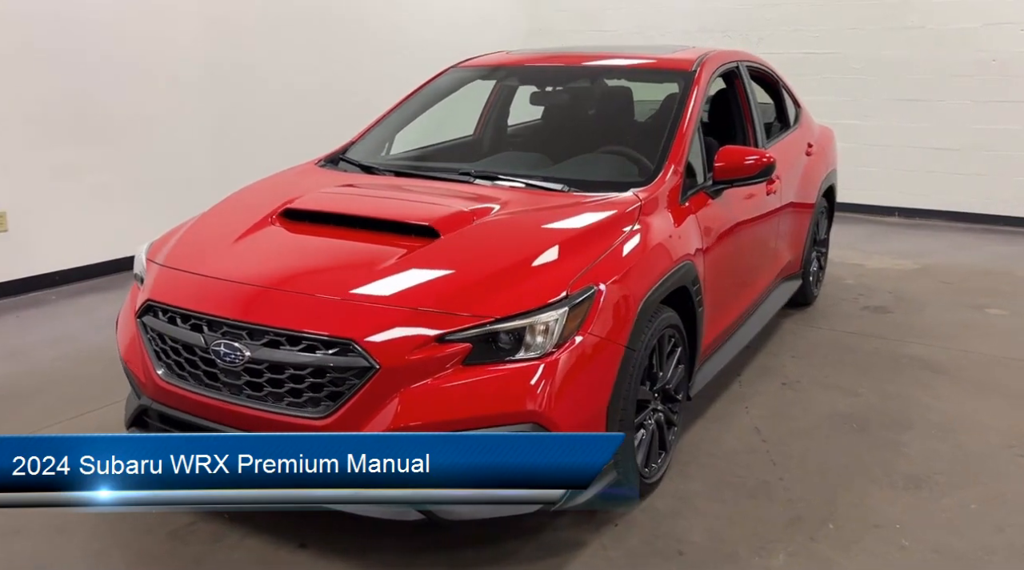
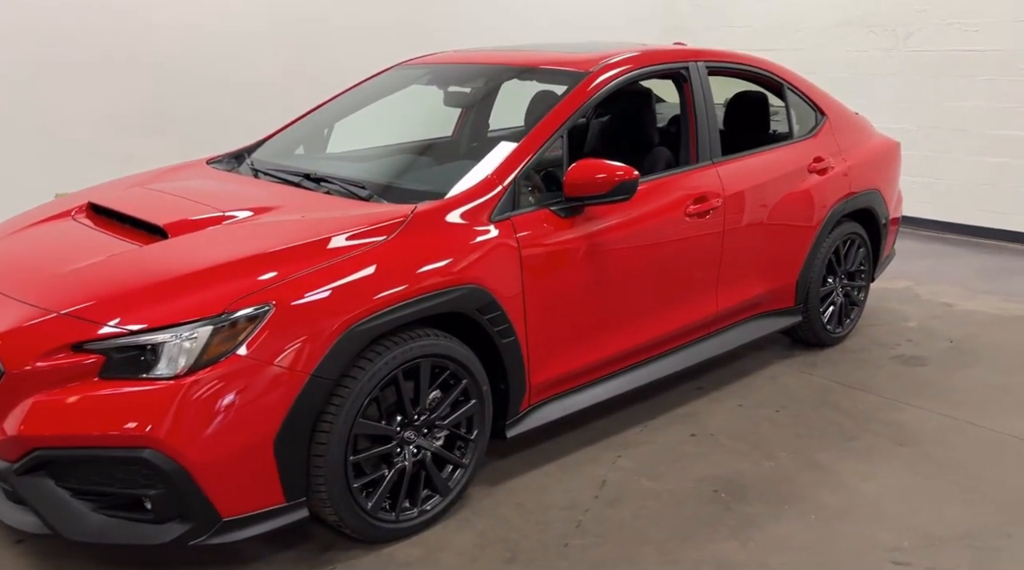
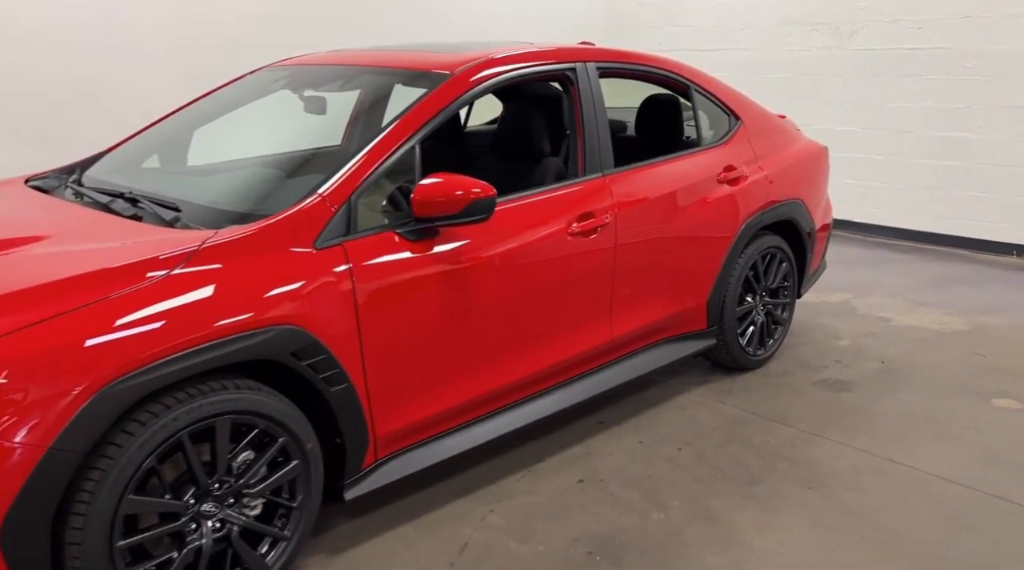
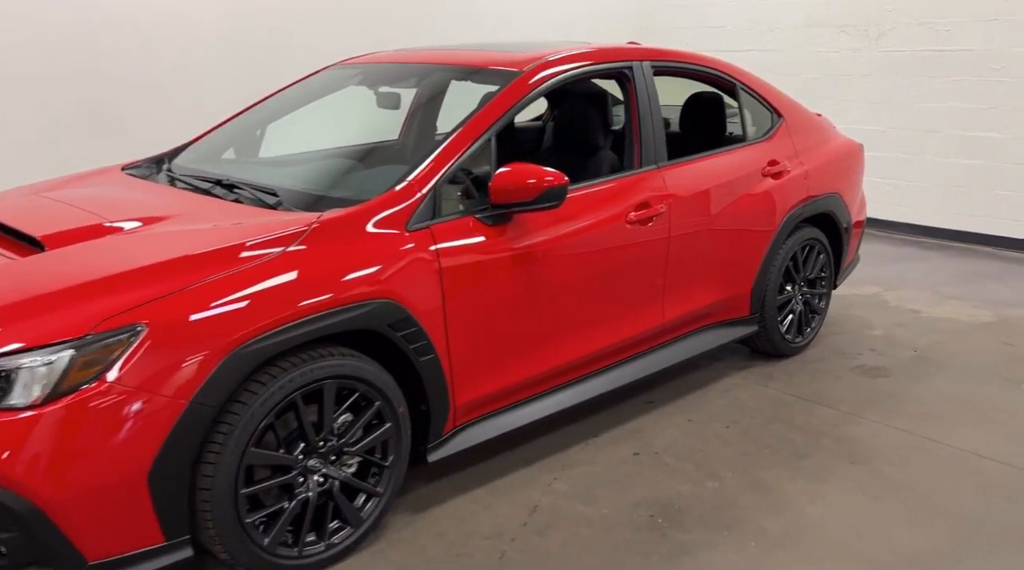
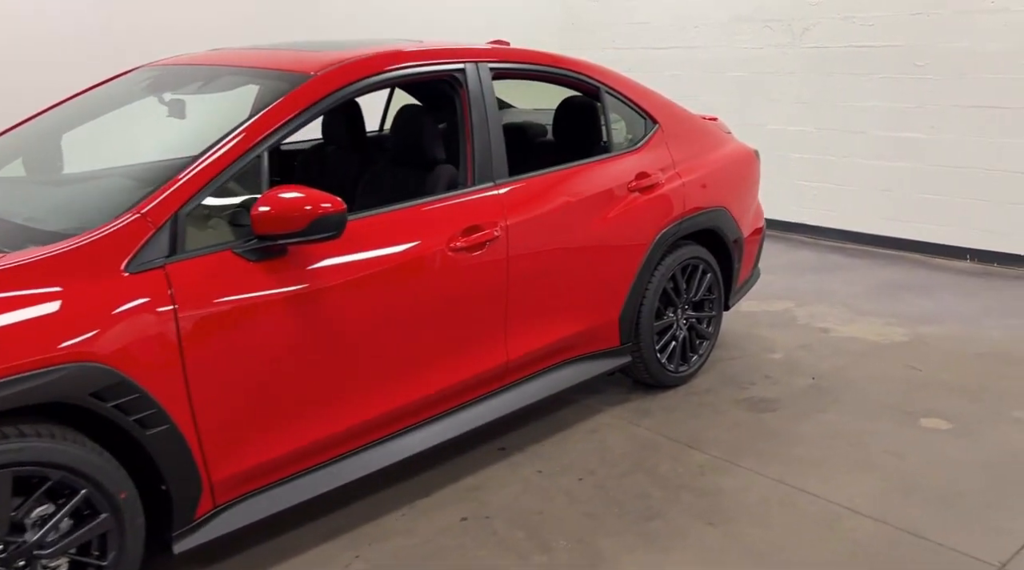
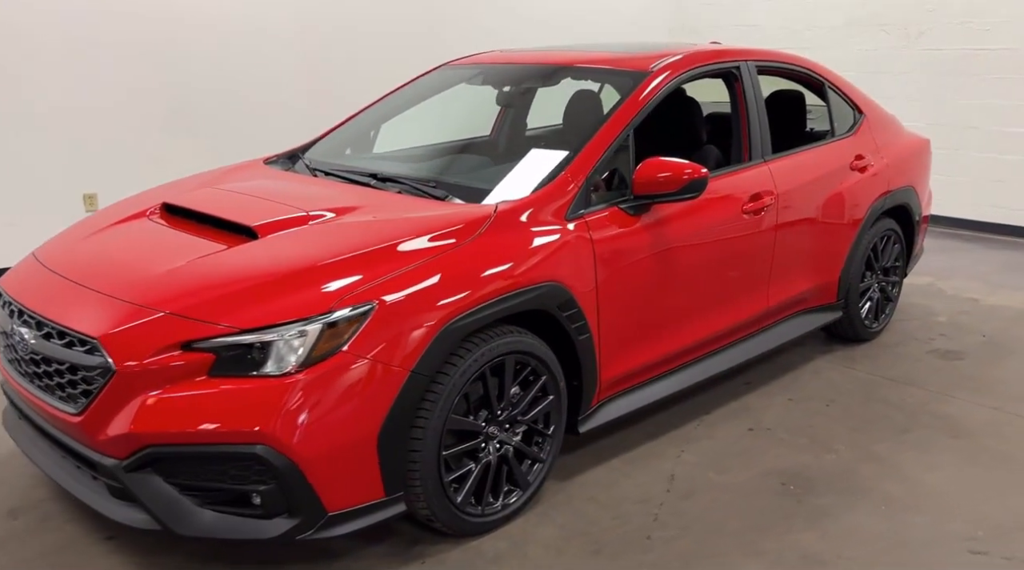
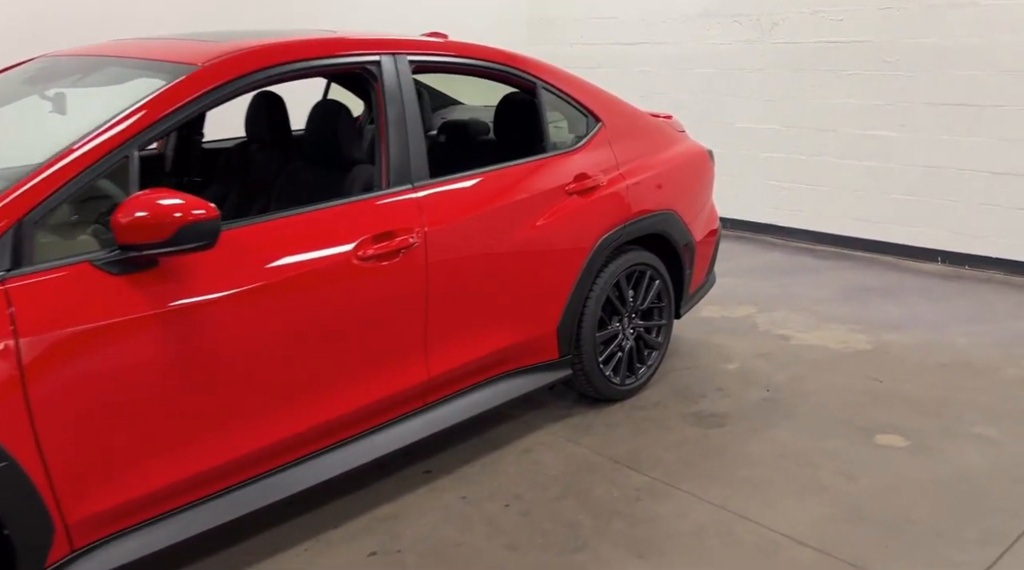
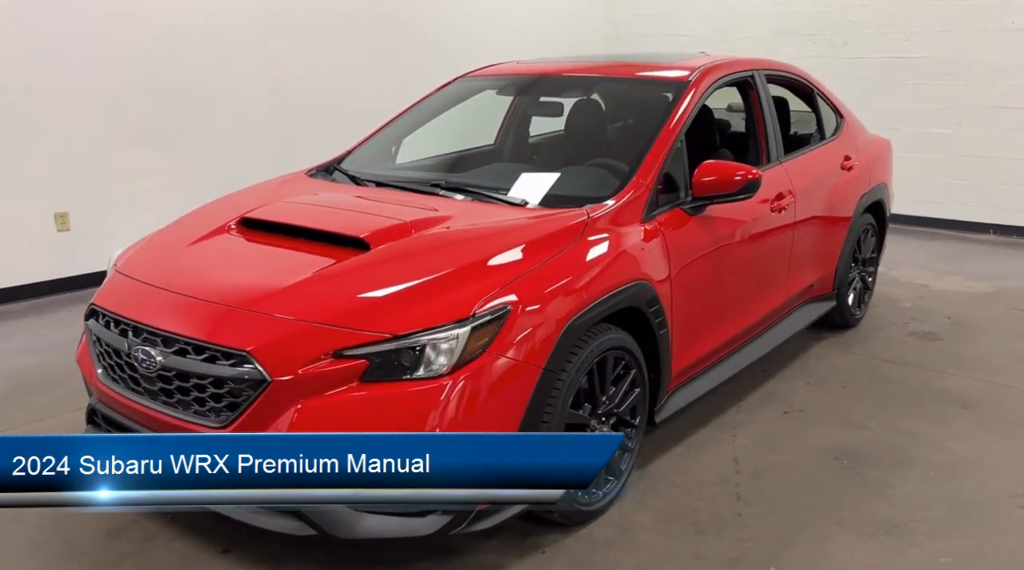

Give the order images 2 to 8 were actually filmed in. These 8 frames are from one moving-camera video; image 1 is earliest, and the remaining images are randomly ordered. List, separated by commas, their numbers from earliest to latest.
8, 6, 2, 4, 3, 5, 7
